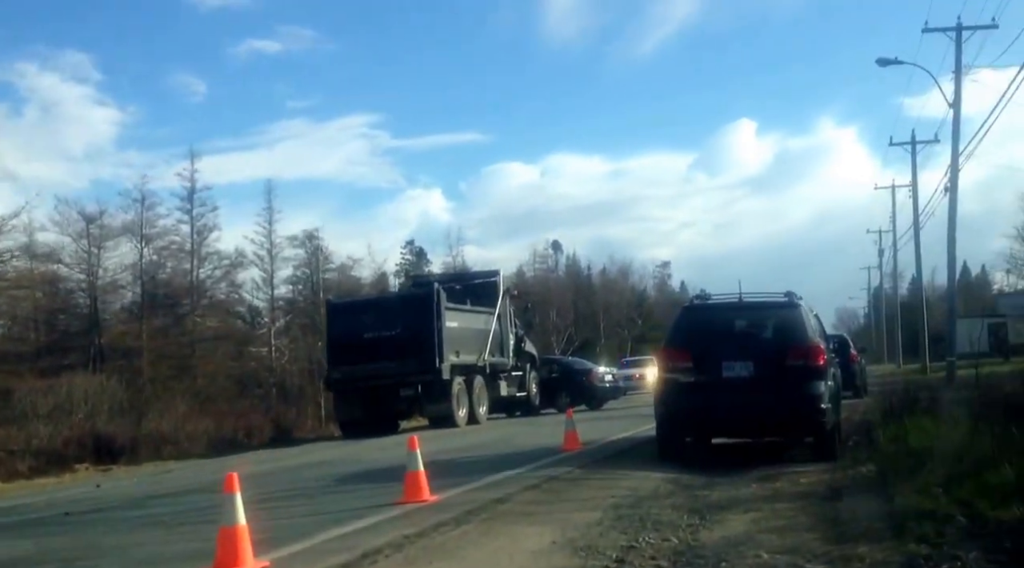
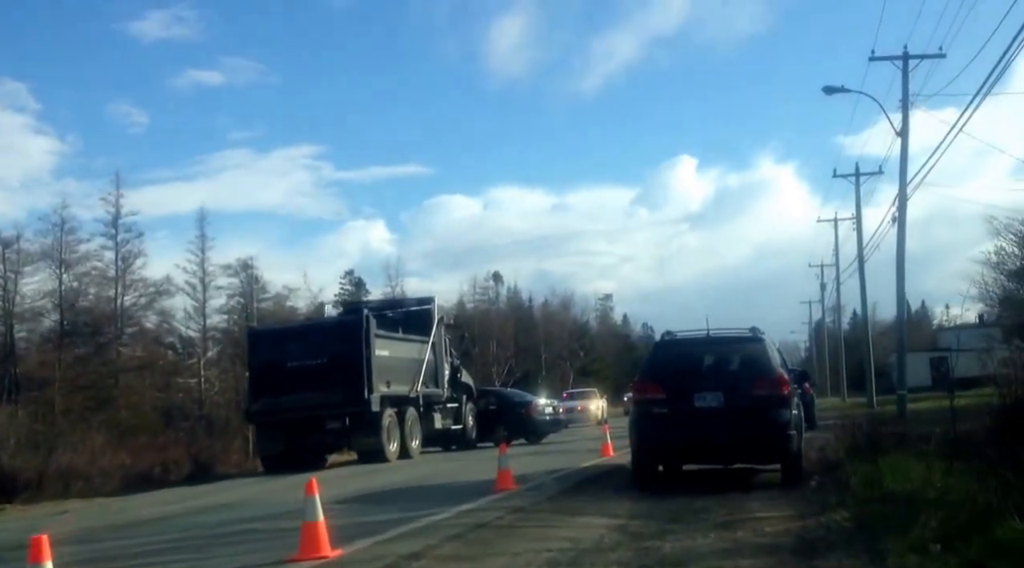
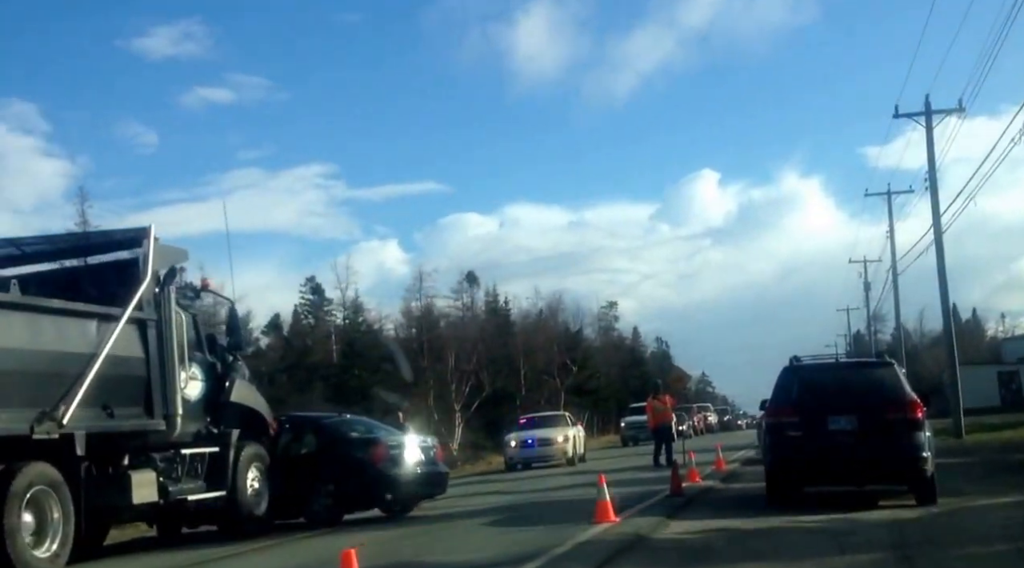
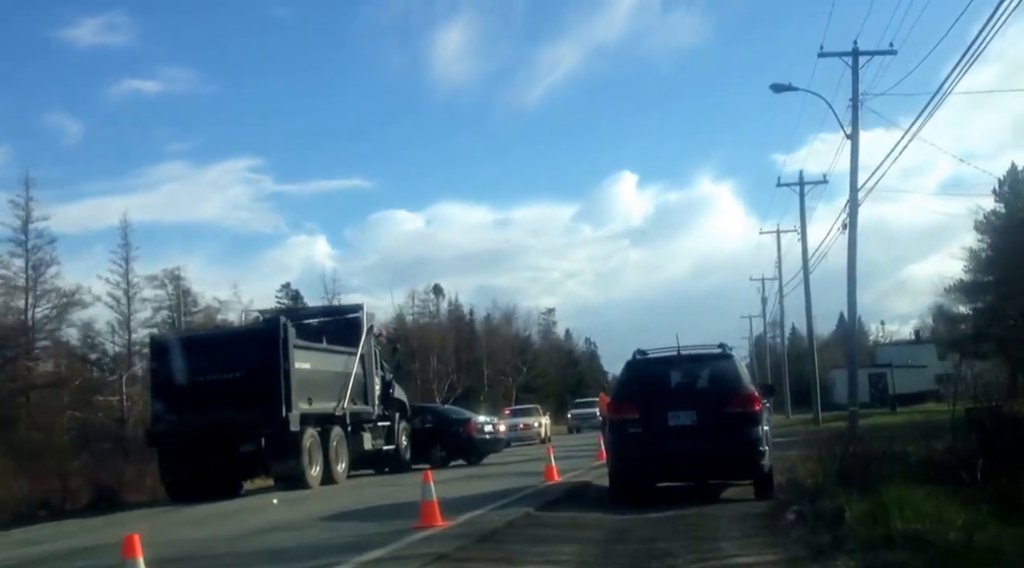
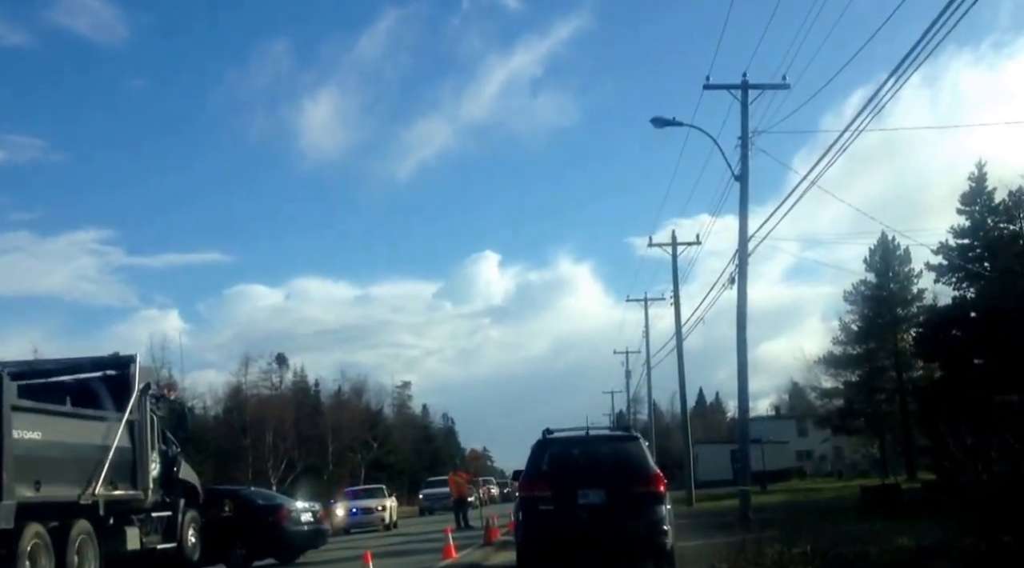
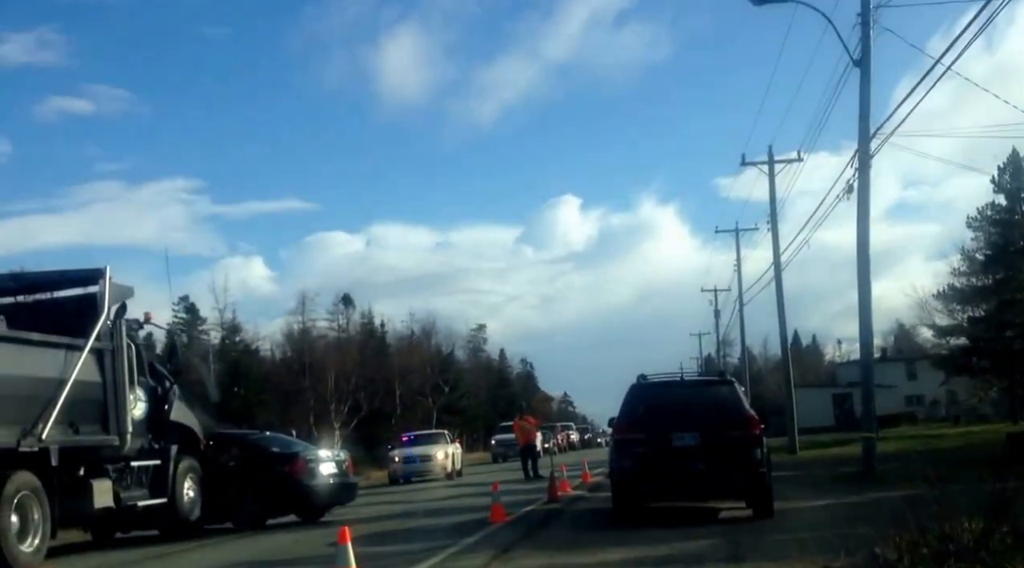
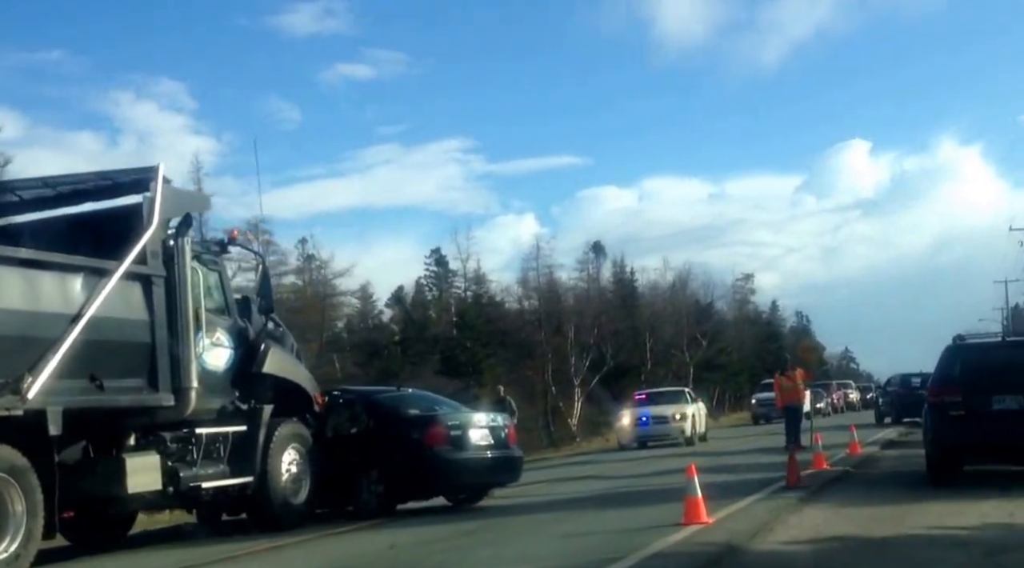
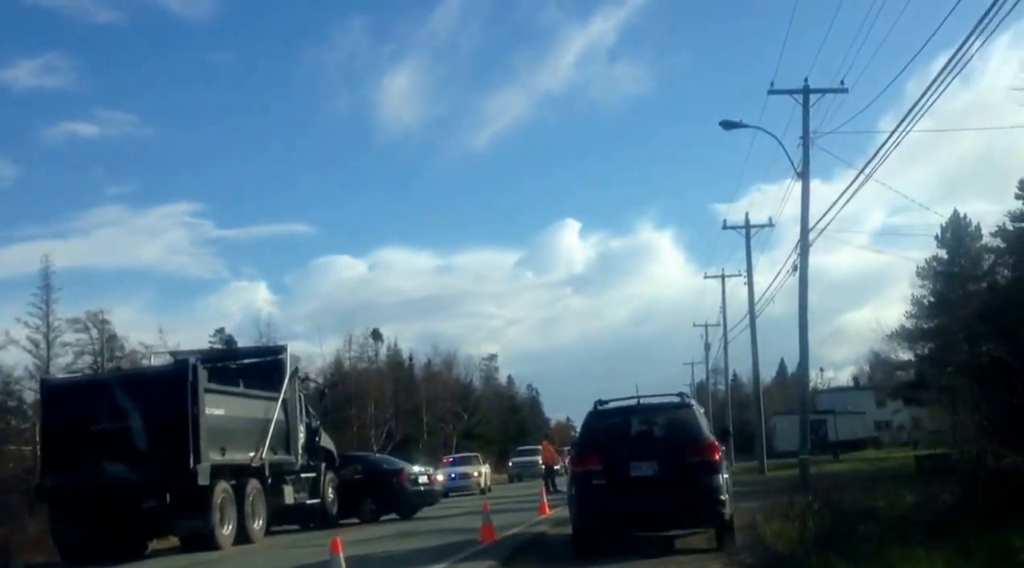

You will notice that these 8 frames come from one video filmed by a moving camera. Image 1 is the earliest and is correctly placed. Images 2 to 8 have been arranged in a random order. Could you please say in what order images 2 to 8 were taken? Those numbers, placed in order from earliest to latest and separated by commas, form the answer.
2, 4, 8, 5, 6, 3, 7
